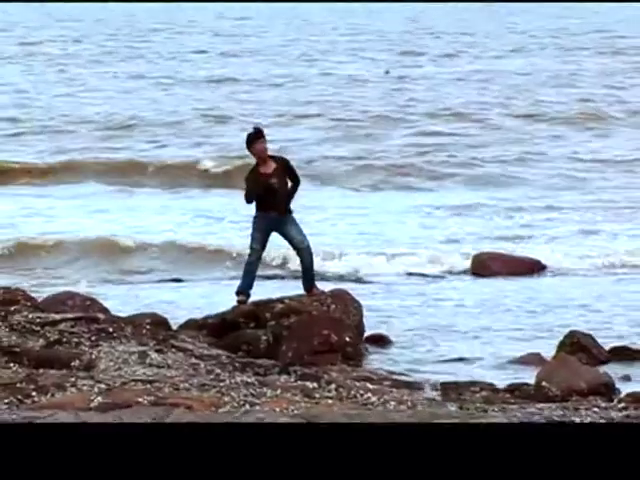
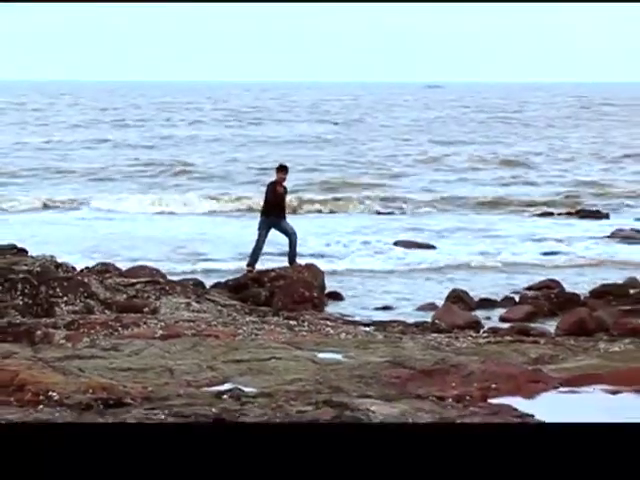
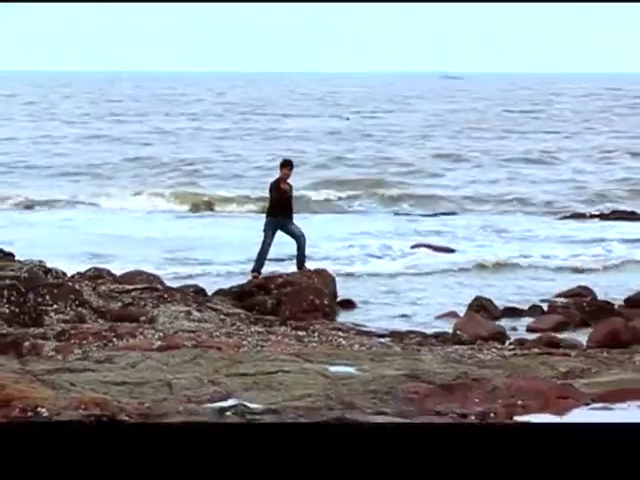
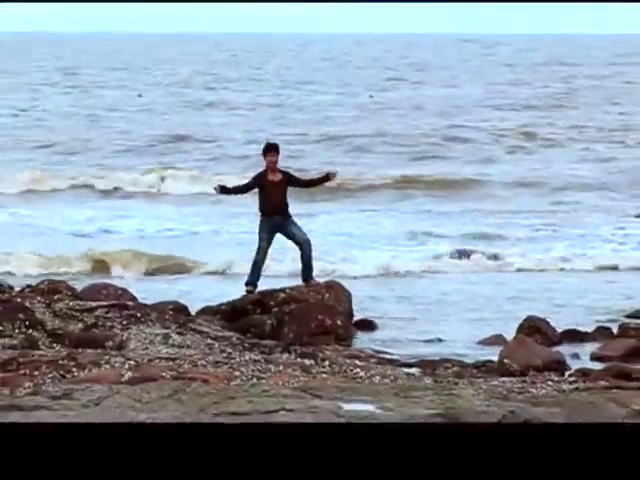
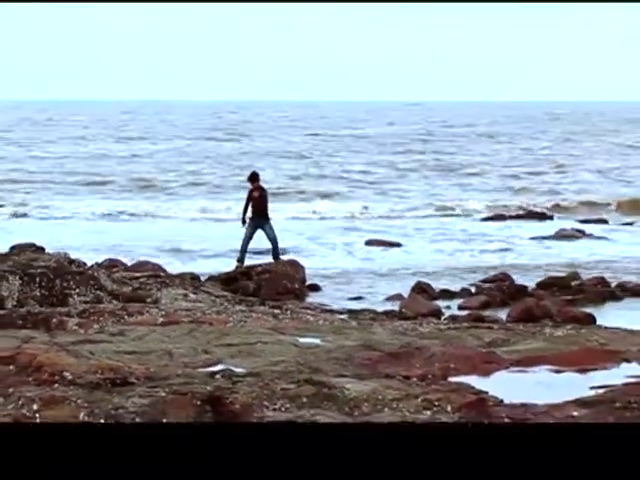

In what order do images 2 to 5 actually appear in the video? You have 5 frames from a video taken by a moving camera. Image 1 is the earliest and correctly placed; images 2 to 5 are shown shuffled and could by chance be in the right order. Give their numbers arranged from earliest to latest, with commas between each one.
4, 3, 2, 5
